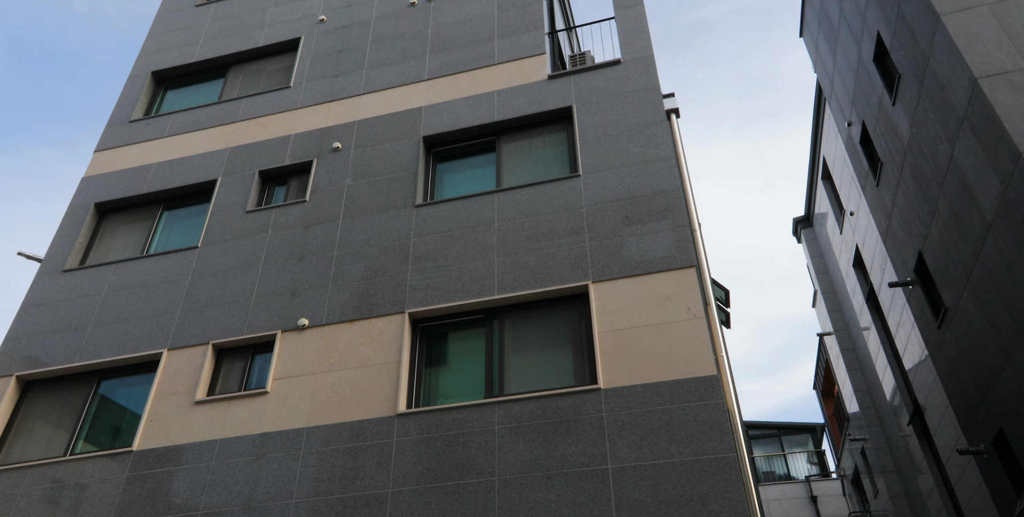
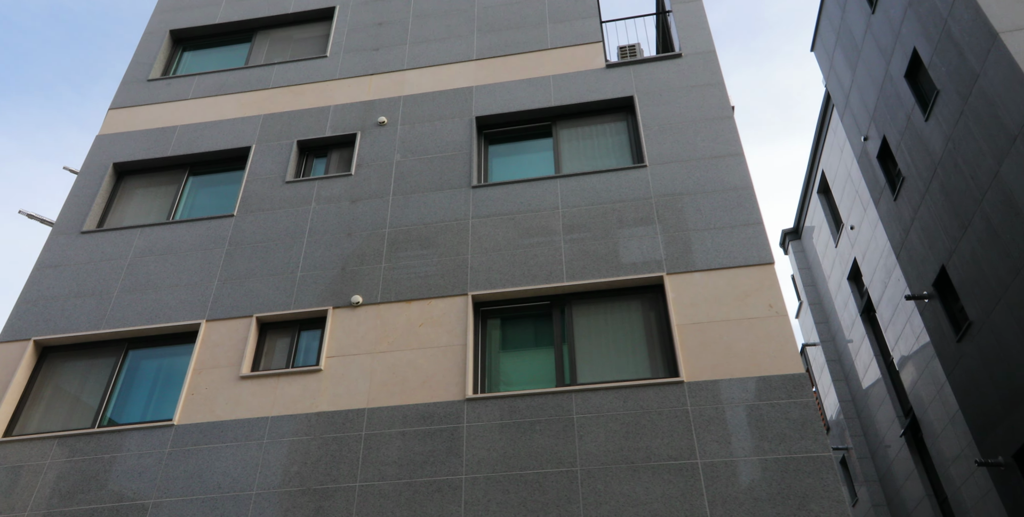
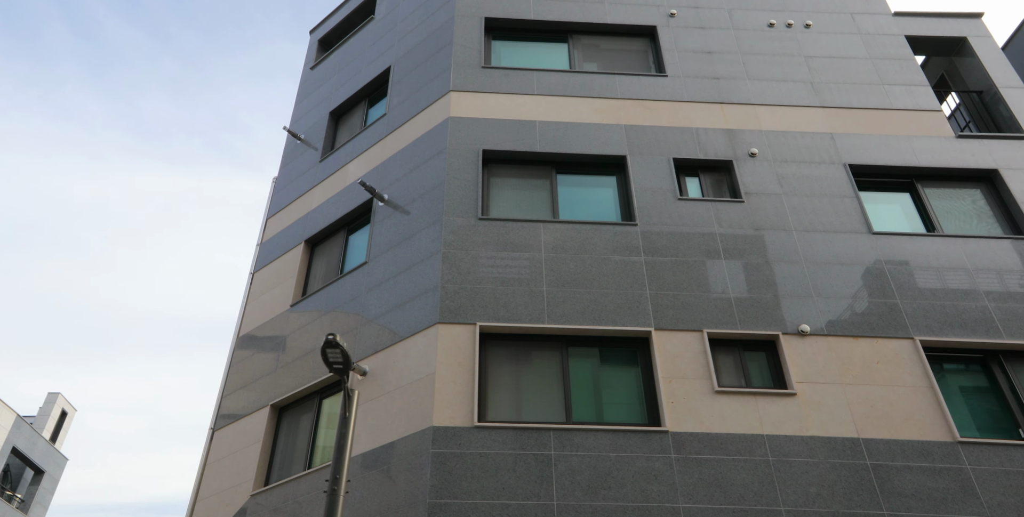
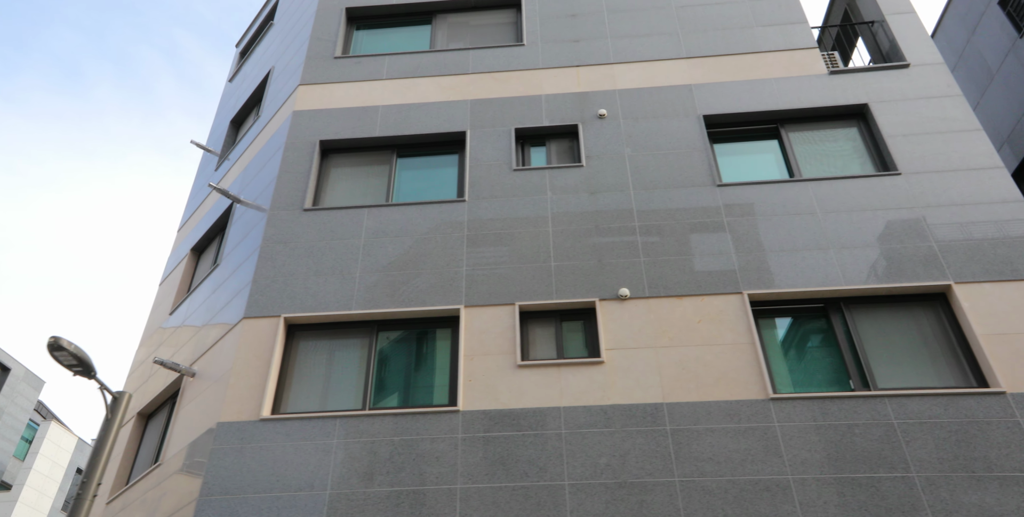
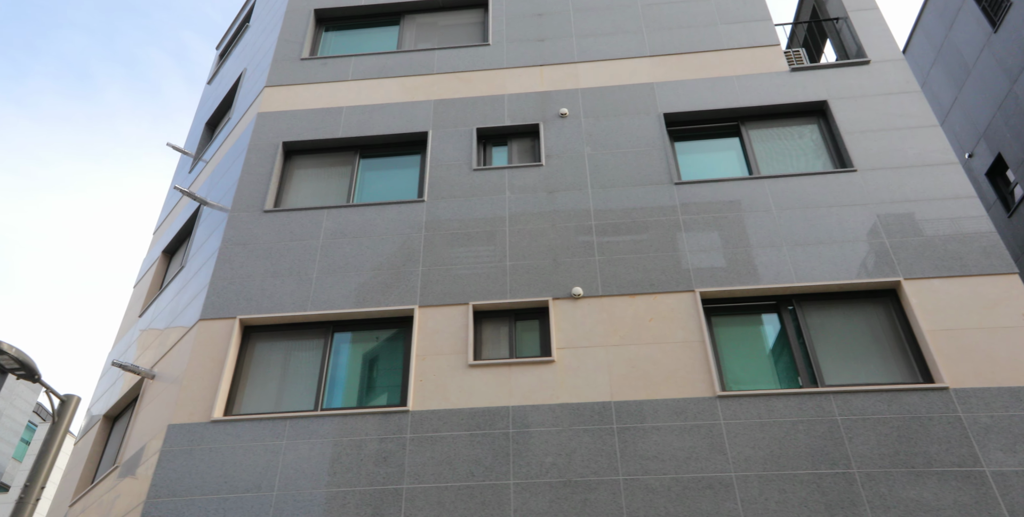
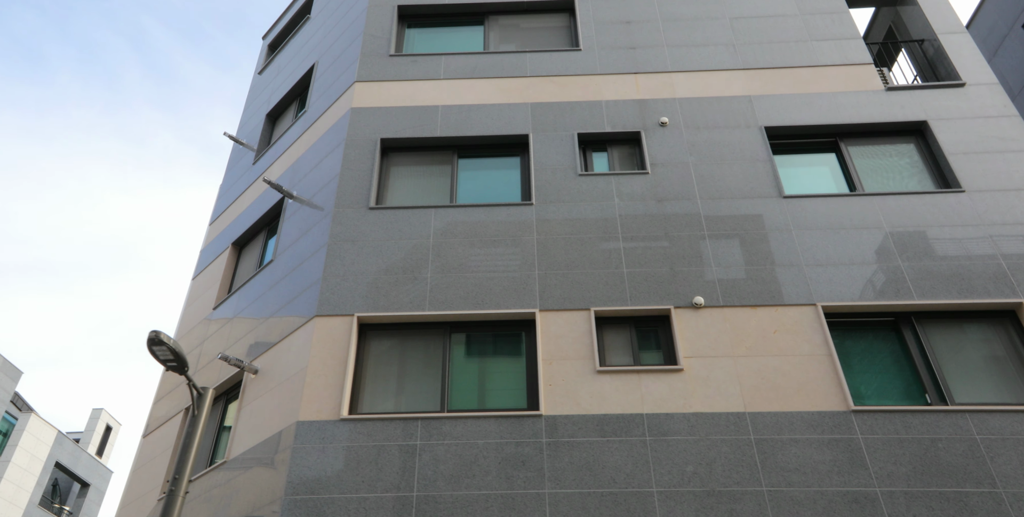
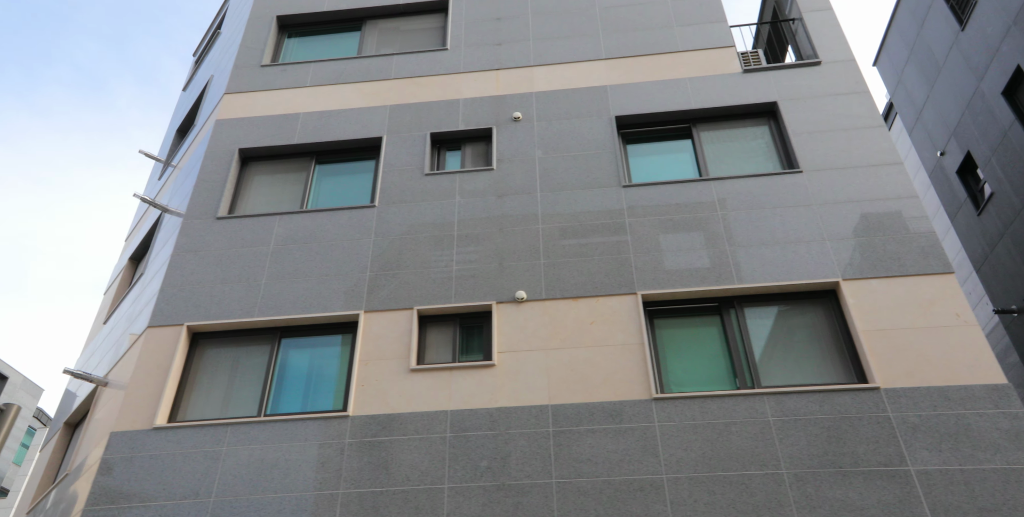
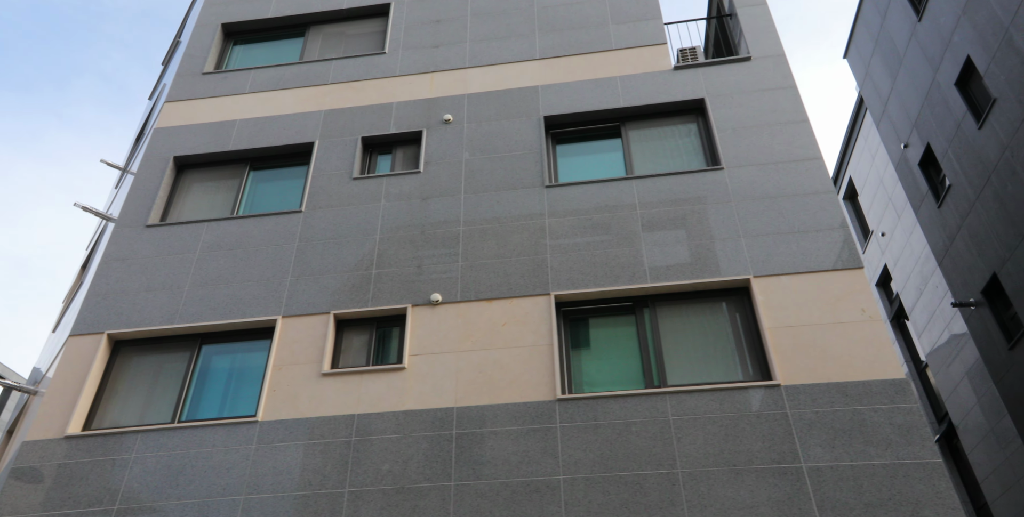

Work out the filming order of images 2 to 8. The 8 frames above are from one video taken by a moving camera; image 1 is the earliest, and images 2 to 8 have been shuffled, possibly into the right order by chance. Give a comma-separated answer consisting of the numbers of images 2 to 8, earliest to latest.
2, 8, 7, 5, 4, 6, 3
